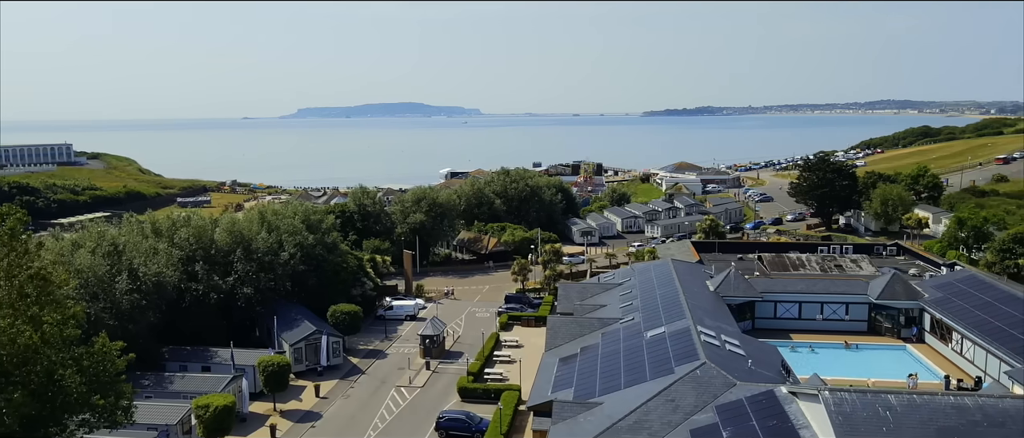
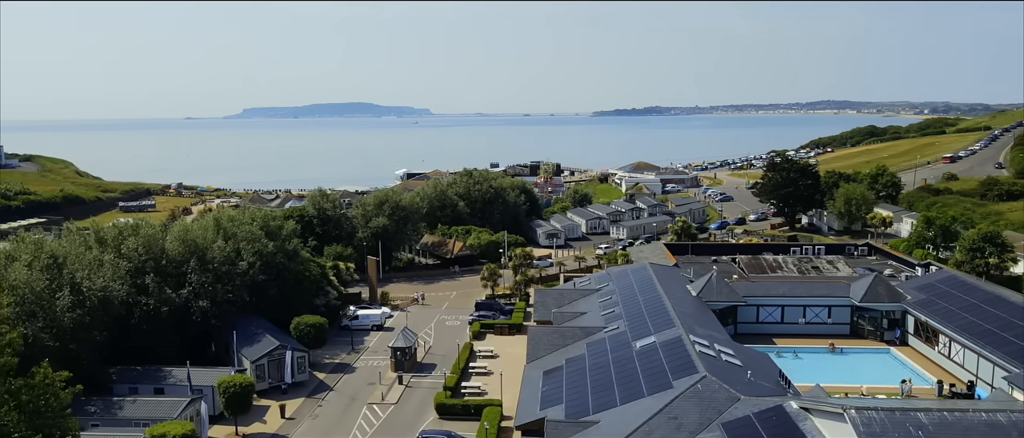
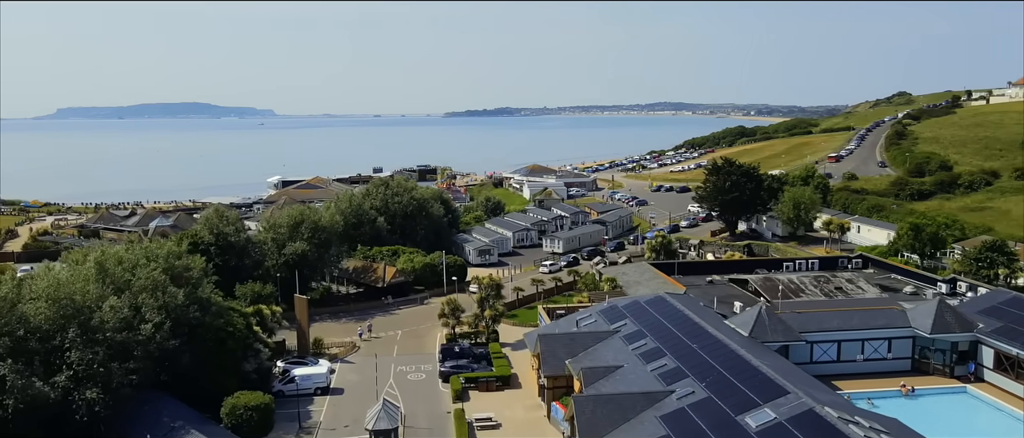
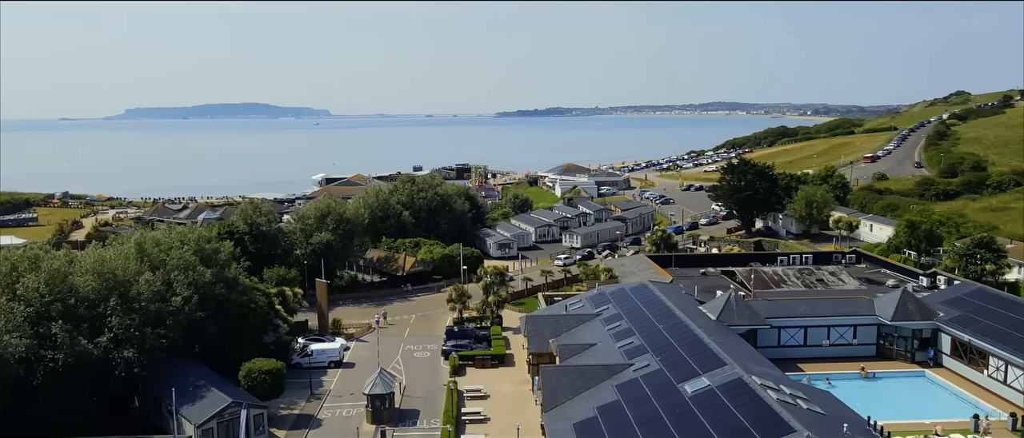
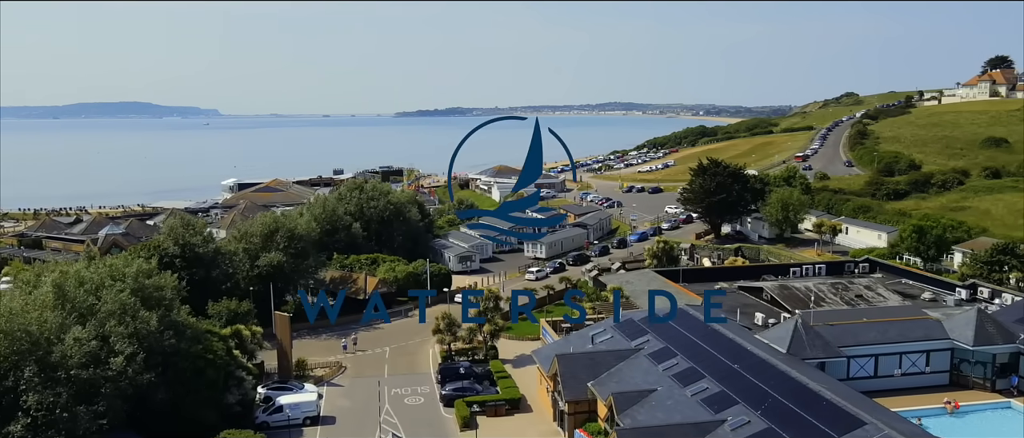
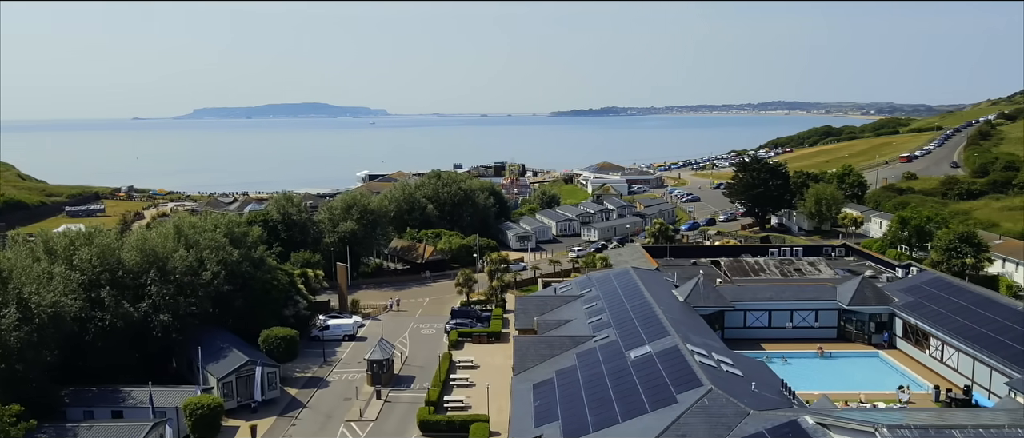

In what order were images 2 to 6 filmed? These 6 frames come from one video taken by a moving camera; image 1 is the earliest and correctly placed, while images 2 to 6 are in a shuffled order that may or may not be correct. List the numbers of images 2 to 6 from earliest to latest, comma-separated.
2, 6, 4, 3, 5
